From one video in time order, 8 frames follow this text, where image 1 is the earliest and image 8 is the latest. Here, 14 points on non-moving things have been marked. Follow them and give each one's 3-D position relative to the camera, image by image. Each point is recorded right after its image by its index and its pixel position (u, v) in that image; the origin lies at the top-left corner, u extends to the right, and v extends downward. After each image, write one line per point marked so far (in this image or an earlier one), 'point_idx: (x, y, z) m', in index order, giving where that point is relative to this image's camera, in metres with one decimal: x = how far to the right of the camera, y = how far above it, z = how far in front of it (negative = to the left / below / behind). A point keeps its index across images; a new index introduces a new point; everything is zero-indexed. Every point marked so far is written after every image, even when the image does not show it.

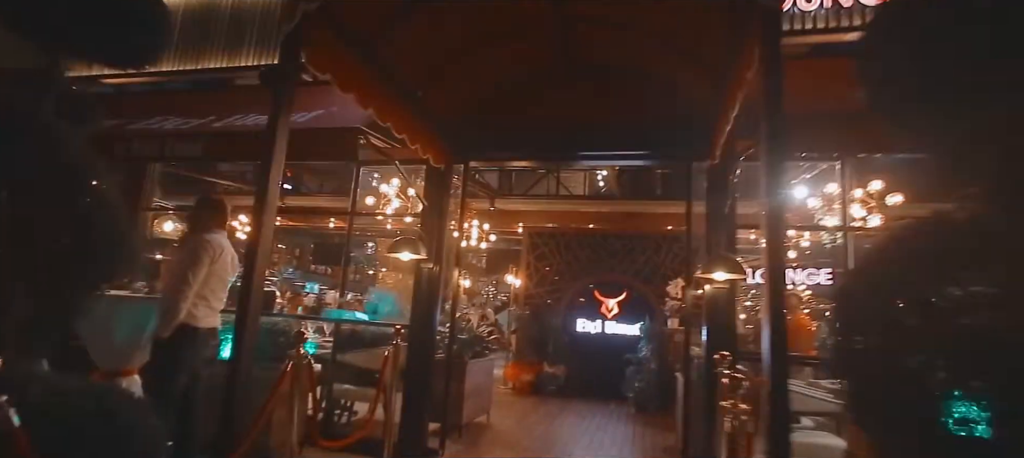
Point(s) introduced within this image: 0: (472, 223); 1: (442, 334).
0: (-0.5, +0.2, +7.7) m
1: (-0.7, -1.1, +5.6) m
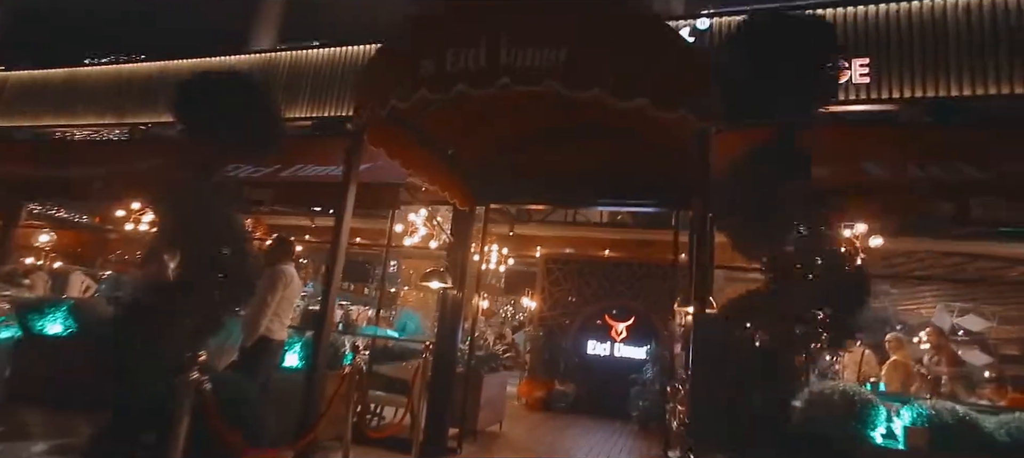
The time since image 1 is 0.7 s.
0: (-0.2, -0.3, +8.5) m
1: (-0.6, -1.4, +6.3) m
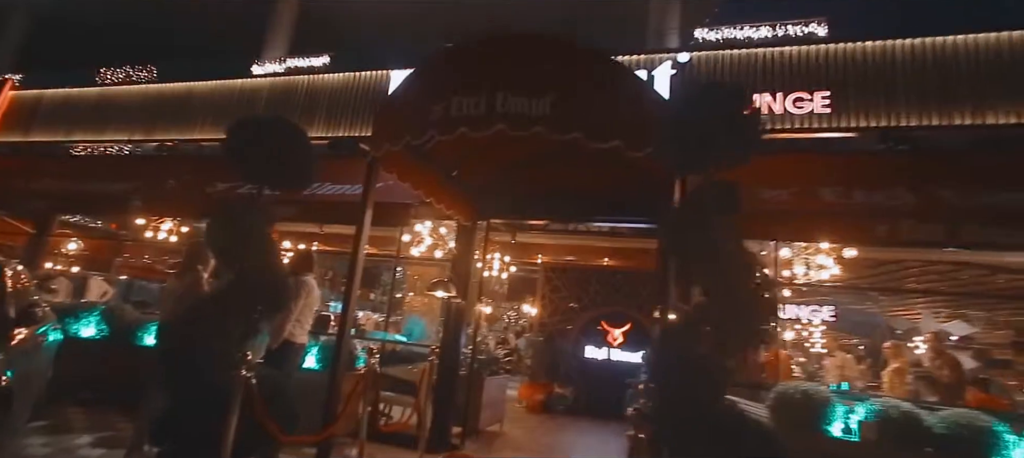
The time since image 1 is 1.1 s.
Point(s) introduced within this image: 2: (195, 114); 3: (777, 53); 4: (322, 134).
0: (-0.2, -0.4, +9.0) m
1: (-0.6, -1.6, +6.8) m
2: (-4.6, +1.6, +7.8) m
3: (+2.8, +1.9, +6.0) m
4: (-2.4, +1.2, +7.0) m
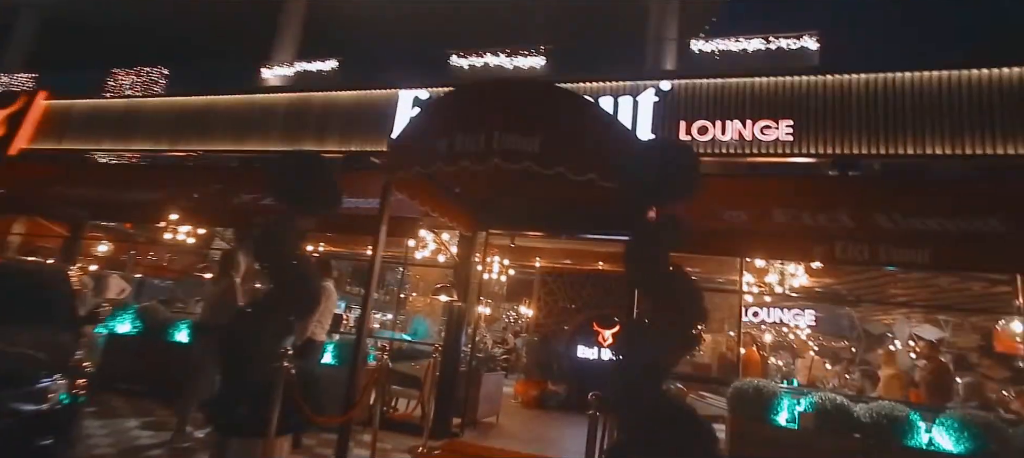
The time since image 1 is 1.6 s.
0: (-0.3, -0.5, +9.6) m
1: (-0.6, -1.7, +7.4) m
2: (-4.6, +1.6, +8.5) m
3: (+2.8, +1.7, +6.6) m
4: (-2.5, +1.1, +7.7) m
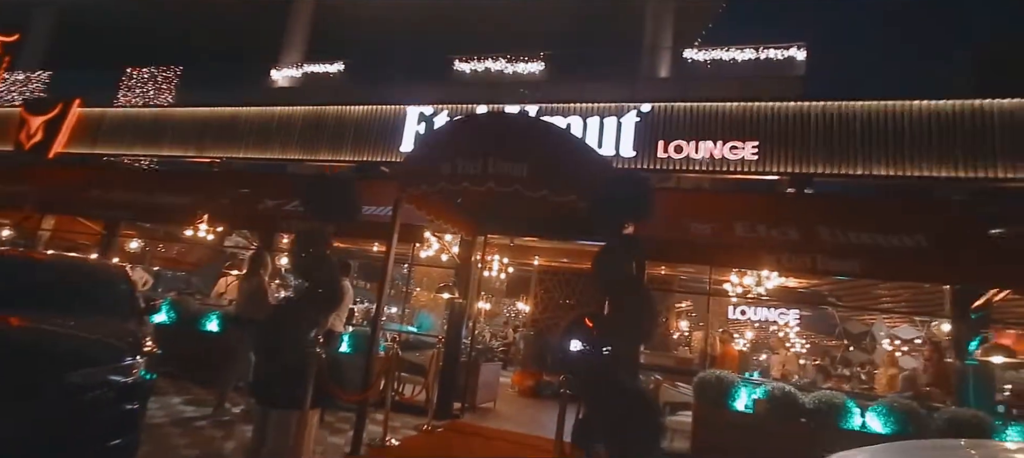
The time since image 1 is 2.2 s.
0: (-0.3, -0.6, +10.4) m
1: (-0.7, -1.7, +8.2) m
2: (-4.6, +1.6, +9.2) m
3: (+2.8, +1.6, +7.3) m
4: (-2.5, +1.1, +8.4) m
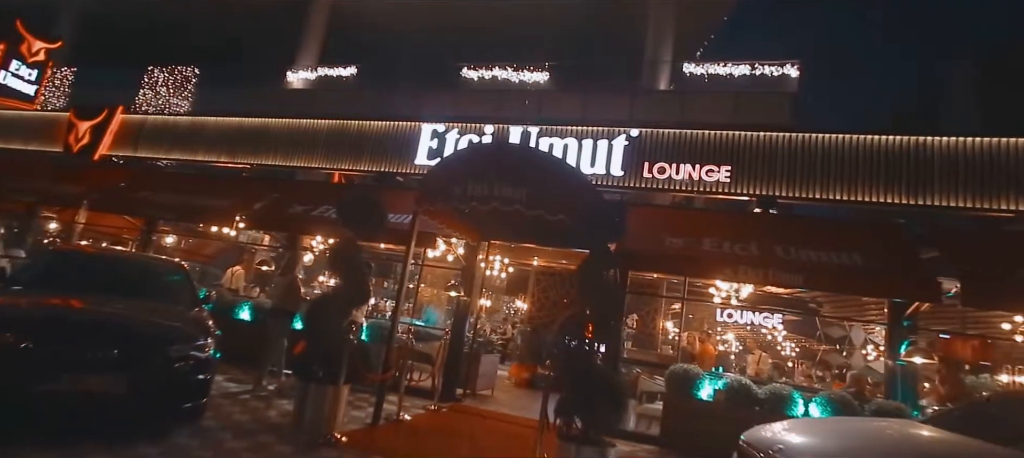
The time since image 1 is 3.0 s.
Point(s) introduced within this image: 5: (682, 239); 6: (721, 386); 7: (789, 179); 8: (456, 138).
0: (-0.3, -0.7, +11.3) m
1: (-0.7, -1.8, +9.1) m
2: (-4.5, +1.6, +10.2) m
3: (+2.8, +1.4, +8.2) m
4: (-2.5, +1.0, +9.4) m
5: (+2.0, -0.1, +6.5) m
6: (+2.5, -1.9, +6.6) m
7: (+3.9, +0.7, +7.7) m
8: (-0.9, +1.5, +9.0) m
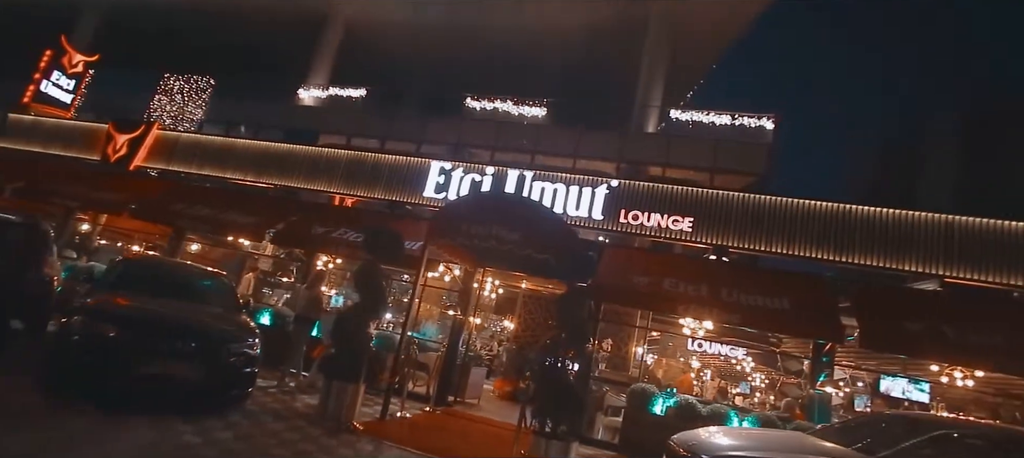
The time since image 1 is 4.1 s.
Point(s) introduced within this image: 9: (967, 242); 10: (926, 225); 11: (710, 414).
0: (-0.5, -1.3, +12.5) m
1: (-1.0, -2.3, +10.3) m
2: (-4.6, +1.3, +11.4) m
3: (+2.8, +0.7, +9.5) m
4: (-2.5, +0.6, +10.6) m
5: (+1.9, -0.7, +7.8) m
6: (+2.3, -2.5, +7.8) m
7: (+3.8, -0.1, +9.1) m
8: (-1.0, +1.0, +10.2) m
9: (+6.9, -0.2, +8.3) m
10: (+6.4, +0.1, +8.5) m
11: (+2.7, -2.6, +7.5) m
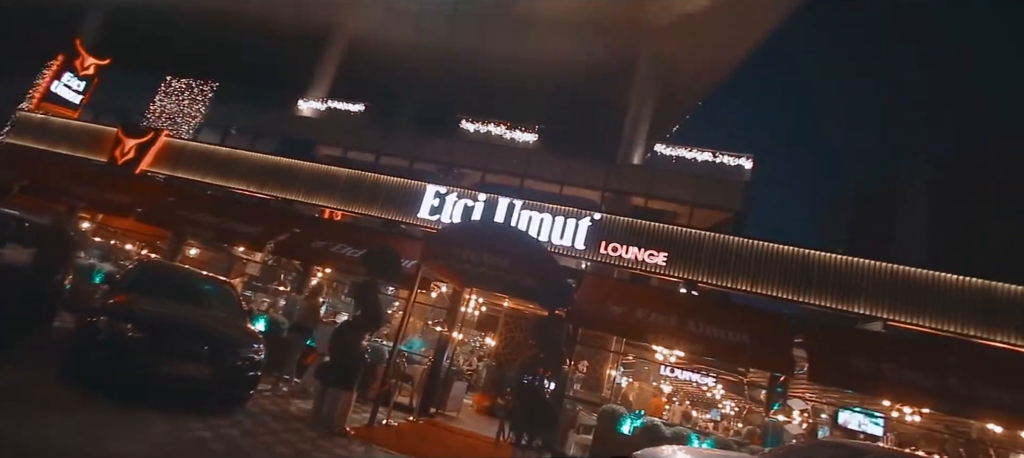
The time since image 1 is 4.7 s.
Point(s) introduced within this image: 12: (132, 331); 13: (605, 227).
0: (-0.9, -1.8, +13.1) m
1: (-1.4, -2.7, +10.8) m
2: (-4.8, +1.0, +12.0) m
3: (+2.6, +0.1, +10.3) m
4: (-2.8, +0.3, +11.2) m
5: (+1.7, -1.2, +8.5) m
6: (+2.0, -3.0, +8.4) m
7: (+3.6, -0.7, +9.8) m
8: (-1.2, +0.6, +10.9) m
9: (+6.7, -1.0, +9.1) m
10: (+6.2, -0.7, +9.3) m
11: (+2.4, -3.1, +8.2) m
12: (-4.1, -1.1, +5.8) m
13: (+1.8, 0.0, +10.4) m
